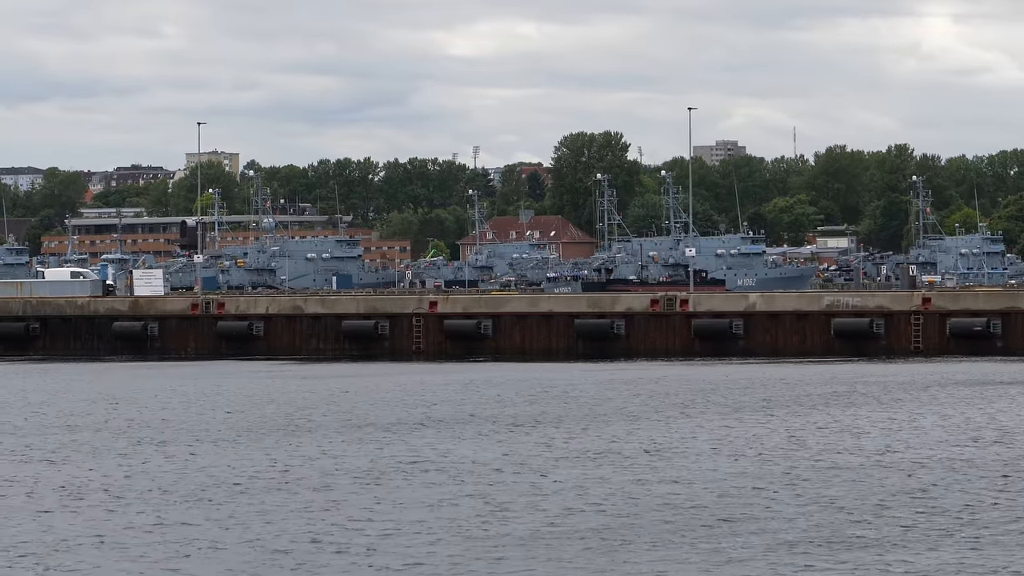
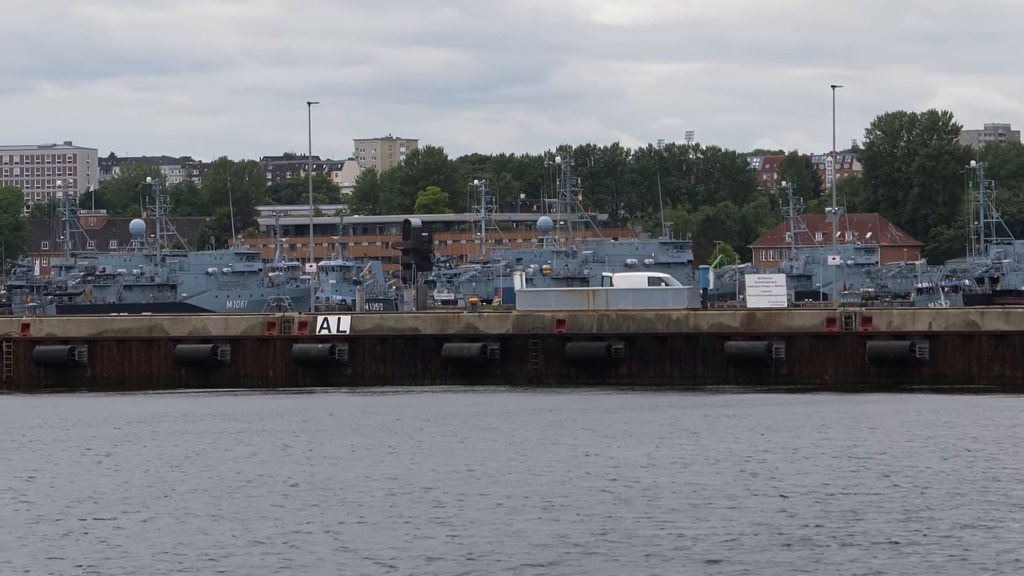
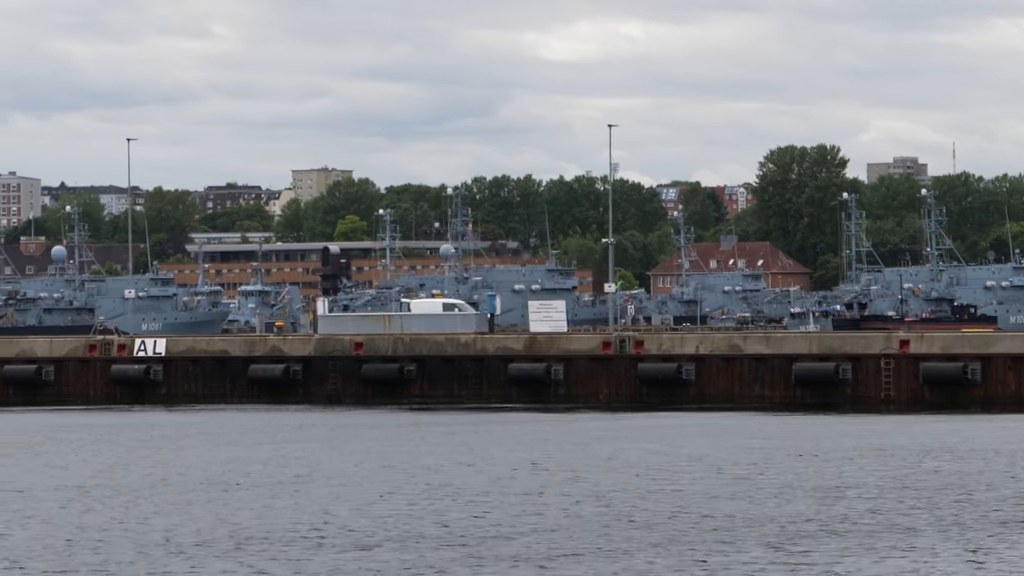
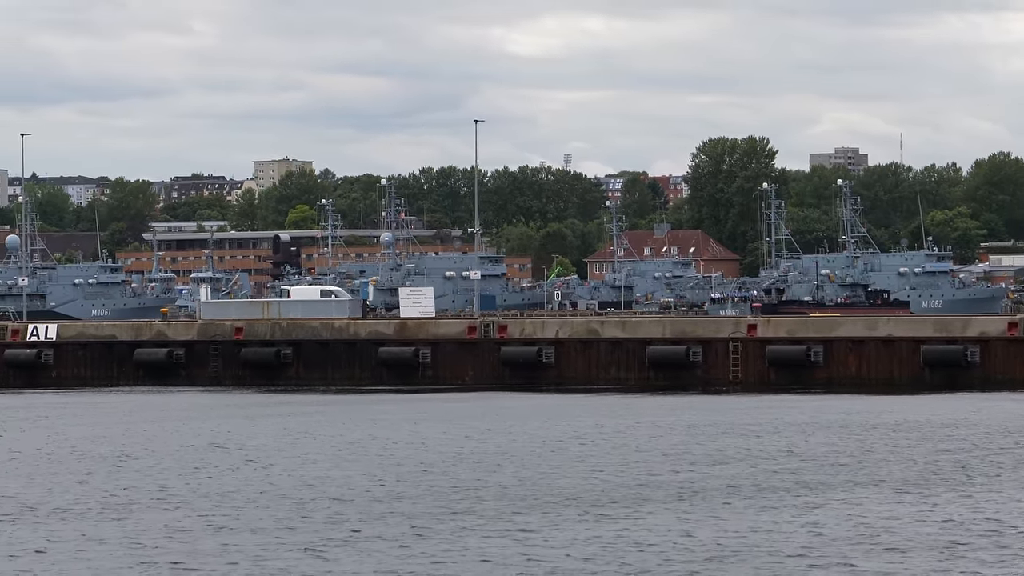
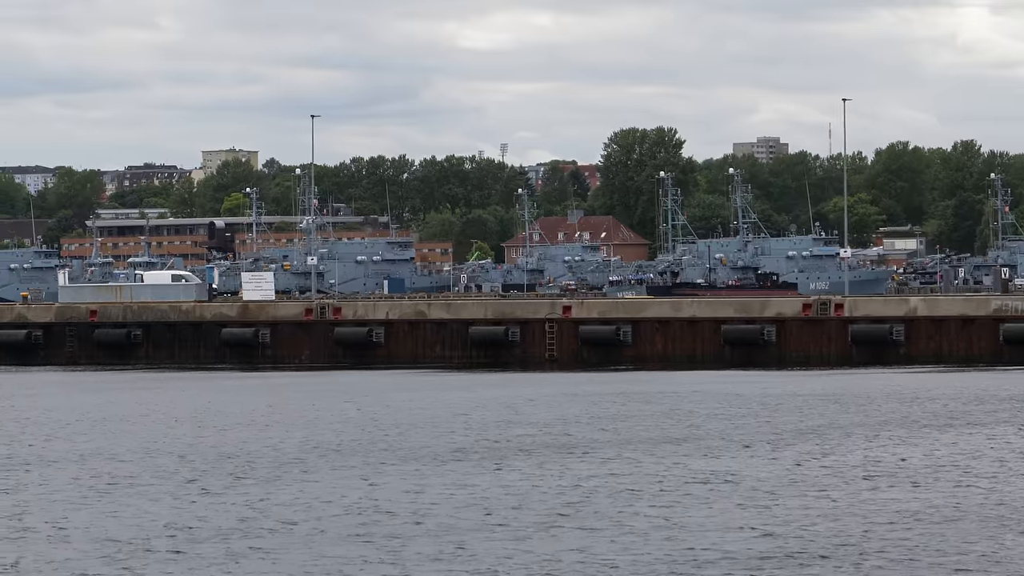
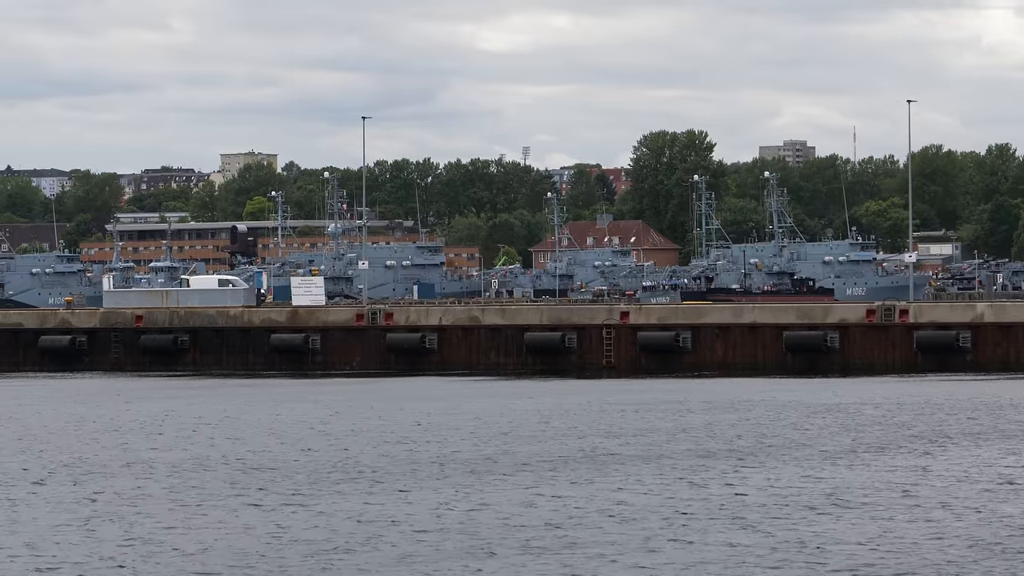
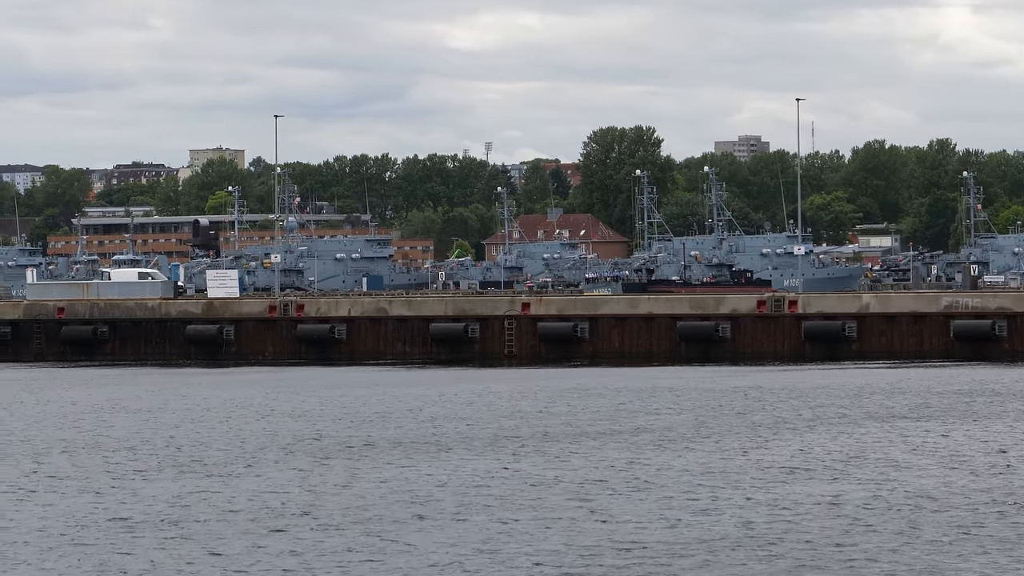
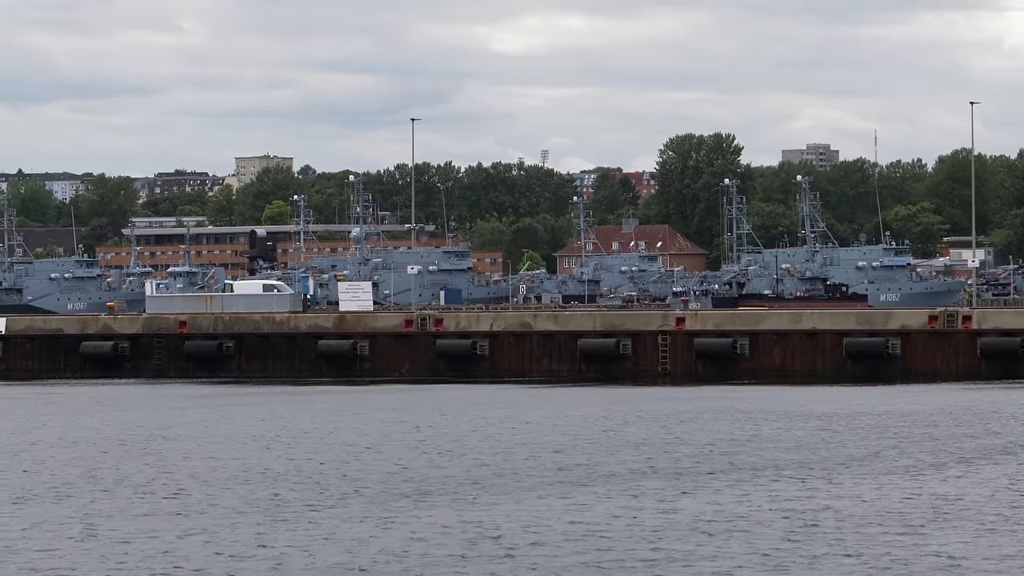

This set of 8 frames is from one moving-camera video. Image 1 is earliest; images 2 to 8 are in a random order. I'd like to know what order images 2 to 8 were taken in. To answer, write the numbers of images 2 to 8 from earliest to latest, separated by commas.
7, 5, 6, 8, 4, 3, 2
